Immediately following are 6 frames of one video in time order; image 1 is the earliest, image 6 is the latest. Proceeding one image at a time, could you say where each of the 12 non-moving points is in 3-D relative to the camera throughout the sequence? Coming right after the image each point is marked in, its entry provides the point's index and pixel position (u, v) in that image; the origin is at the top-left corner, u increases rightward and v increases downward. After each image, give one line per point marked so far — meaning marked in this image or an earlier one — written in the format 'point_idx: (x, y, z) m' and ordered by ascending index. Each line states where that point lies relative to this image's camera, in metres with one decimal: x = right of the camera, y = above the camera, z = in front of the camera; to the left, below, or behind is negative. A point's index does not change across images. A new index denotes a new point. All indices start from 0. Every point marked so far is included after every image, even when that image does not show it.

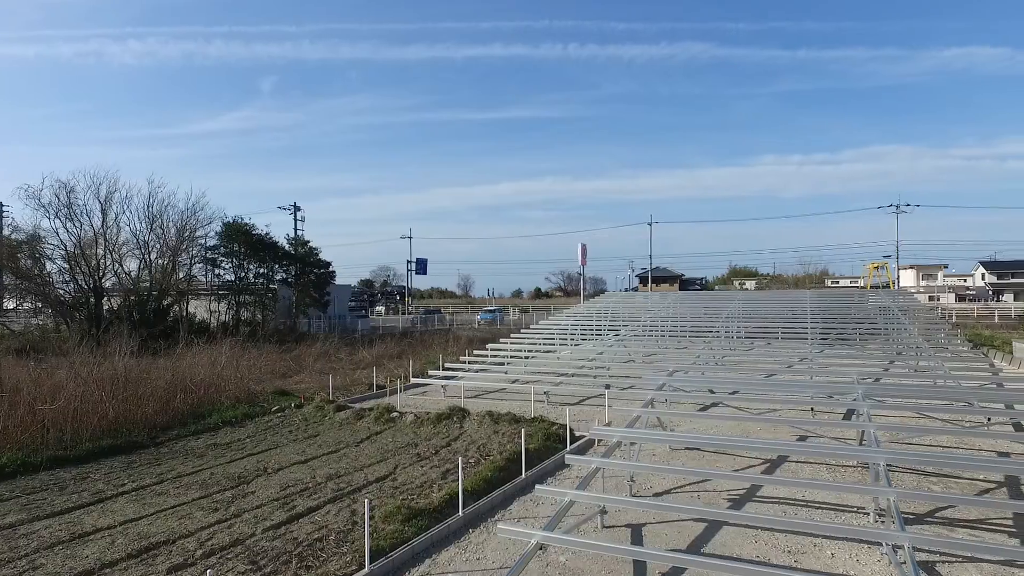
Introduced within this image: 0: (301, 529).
0: (-1.4, -1.6, +4.2) m
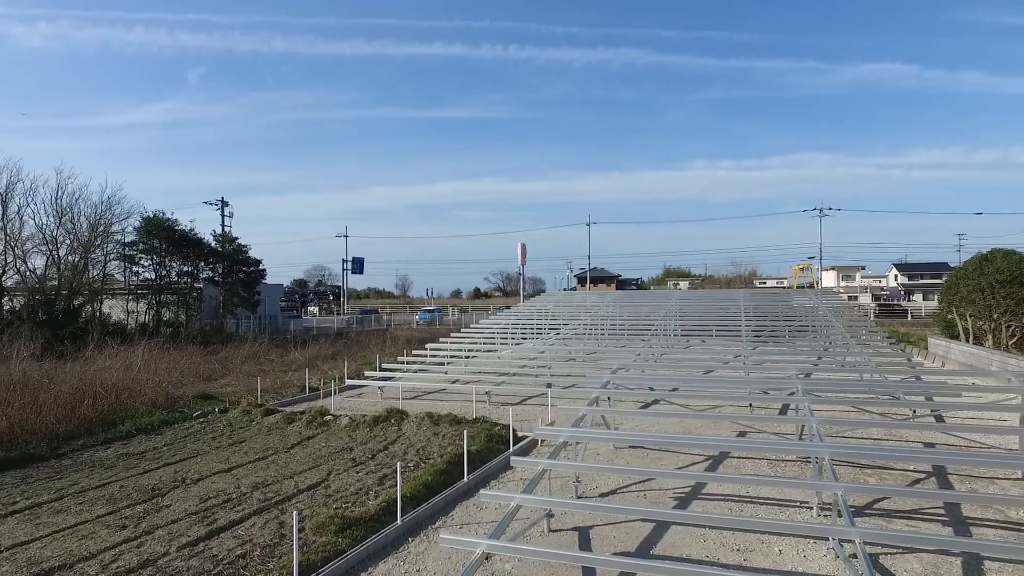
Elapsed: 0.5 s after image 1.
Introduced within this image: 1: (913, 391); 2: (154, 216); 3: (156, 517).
0: (-1.8, -1.6, +3.9) m
1: (+4.2, -1.1, +6.5) m
2: (-10.1, +2.0, +17.6) m
3: (-2.5, -1.6, +4.4) m
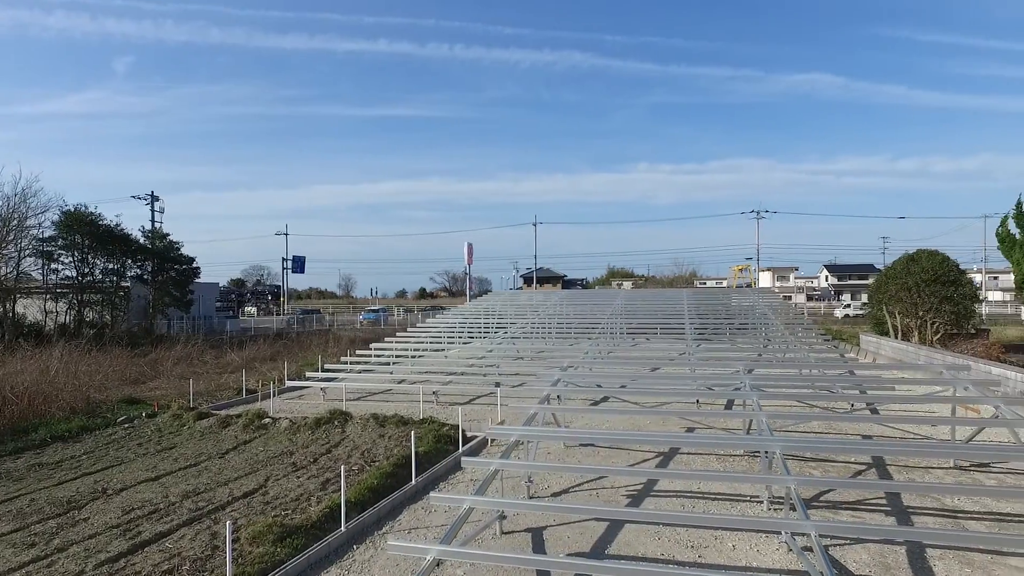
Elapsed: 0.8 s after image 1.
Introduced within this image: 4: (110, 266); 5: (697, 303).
0: (-2.1, -1.6, +3.6) m
1: (+3.6, -1.0, +6.7) m
2: (-11.6, +2.1, +16.6) m
3: (-2.8, -1.6, +4.0) m
4: (-11.1, +0.6, +17.3) m
5: (+5.6, -0.4, +18.9) m
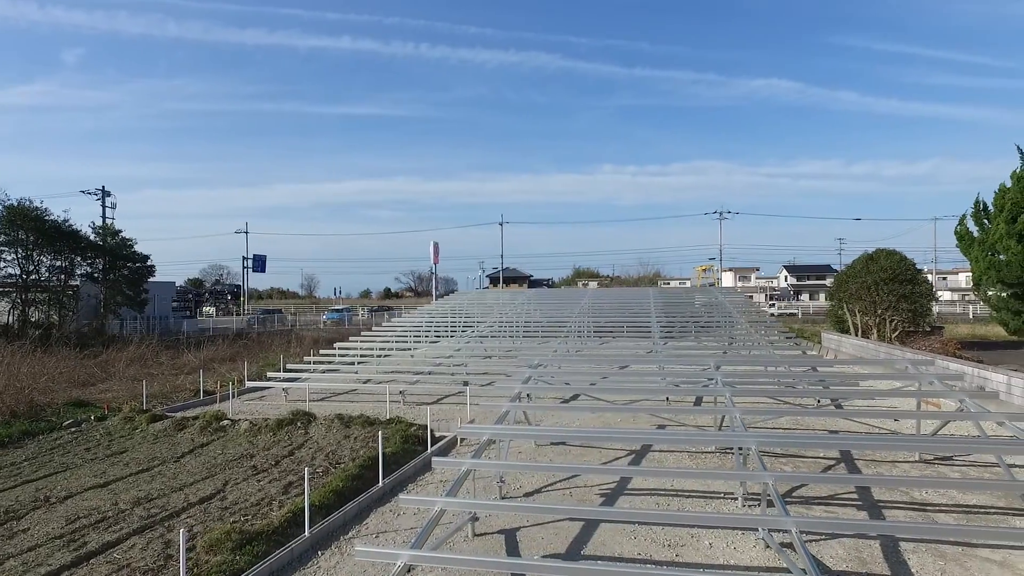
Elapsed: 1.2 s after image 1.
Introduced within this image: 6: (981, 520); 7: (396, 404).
0: (-2.3, -1.5, +3.4) m
1: (+3.3, -1.0, +6.8) m
2: (-12.4, +2.1, +15.8) m
3: (-3.0, -1.5, +3.7) m
4: (-12.0, +0.6, +16.5) m
5: (+4.6, -0.4, +19.0) m
6: (+3.0, -1.5, +4.0) m
7: (-1.6, -1.6, +8.4) m
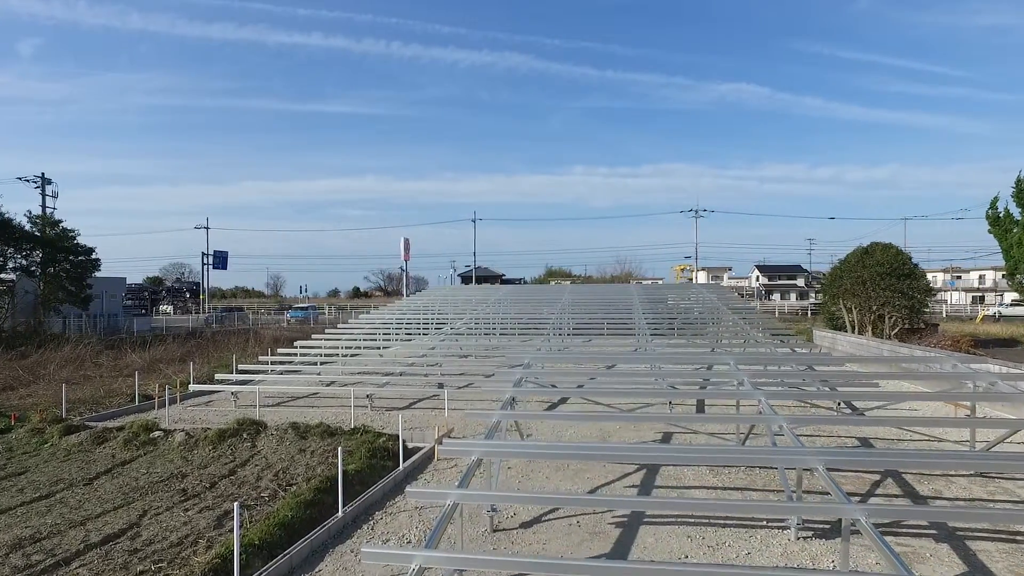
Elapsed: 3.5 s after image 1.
0: (-2.2, -1.4, +2.3) m
1: (+3.2, -0.9, +6.0) m
2: (-12.9, +2.2, +14.3) m
3: (-3.0, -1.4, +2.7) m
4: (-12.6, +0.8, +15.0) m
5: (+3.9, -0.3, +18.3) m
6: (+3.0, -1.4, +3.2) m
7: (-1.8, -1.4, +7.4) m
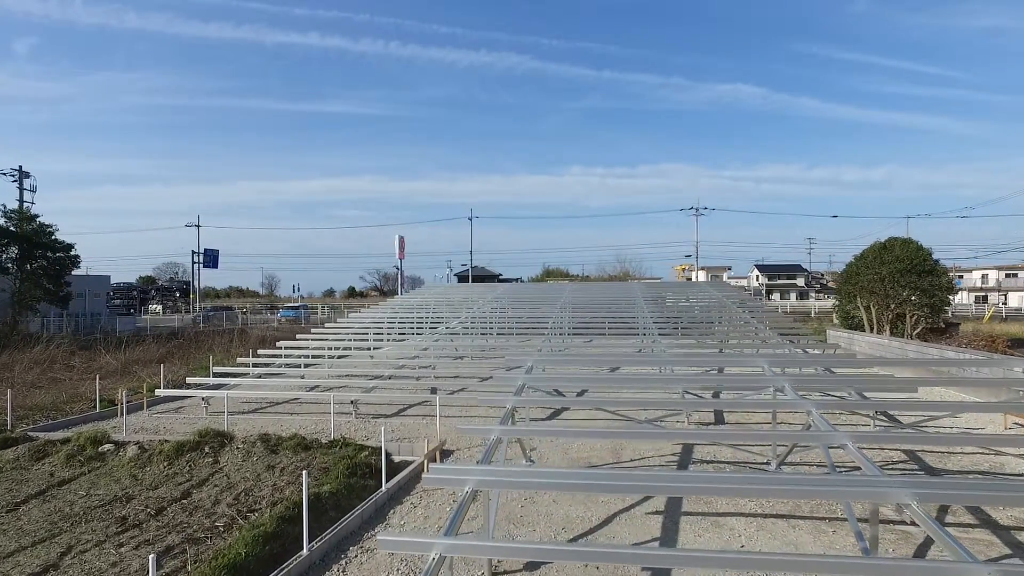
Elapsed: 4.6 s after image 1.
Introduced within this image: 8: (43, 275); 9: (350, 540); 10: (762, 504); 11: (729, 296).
0: (-2.2, -1.3, +1.6) m
1: (+3.2, -0.8, +5.4) m
2: (-13.0, +2.3, +13.5) m
3: (-3.0, -1.3, +2.0) m
4: (-12.6, +0.8, +14.3) m
5: (+3.8, -0.3, +17.6) m
6: (+3.0, -1.3, +2.6) m
7: (-1.8, -1.4, +6.7) m
8: (-12.0, +0.4, +16.0) m
9: (-0.9, -1.4, +3.6) m
10: (+1.6, -1.3, +4.0) m
11: (+6.4, -0.3, +18.5) m
